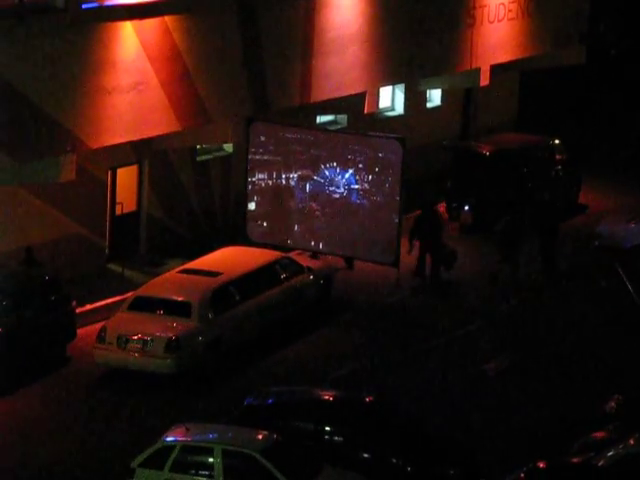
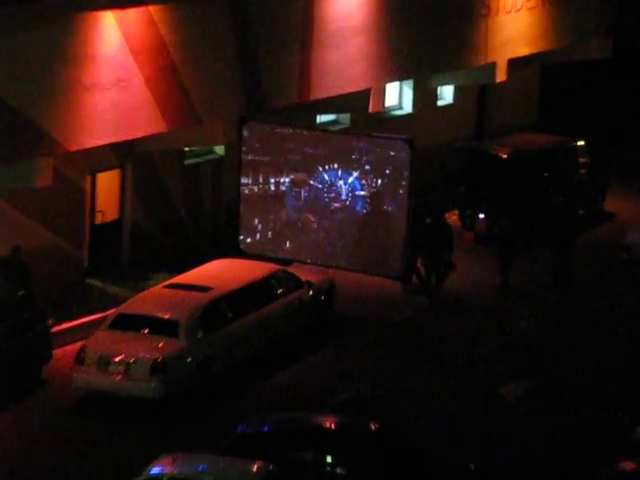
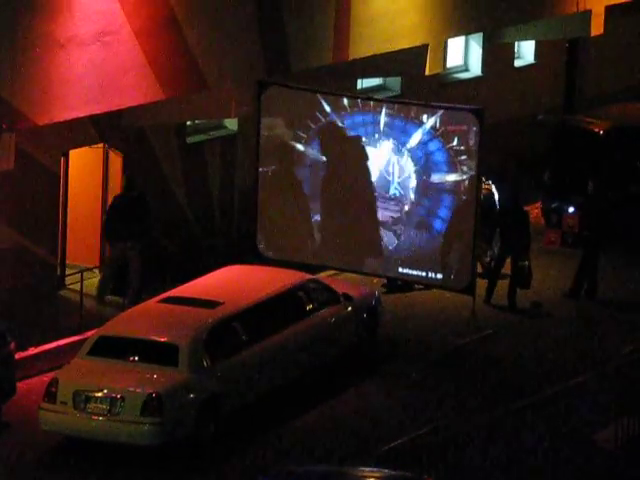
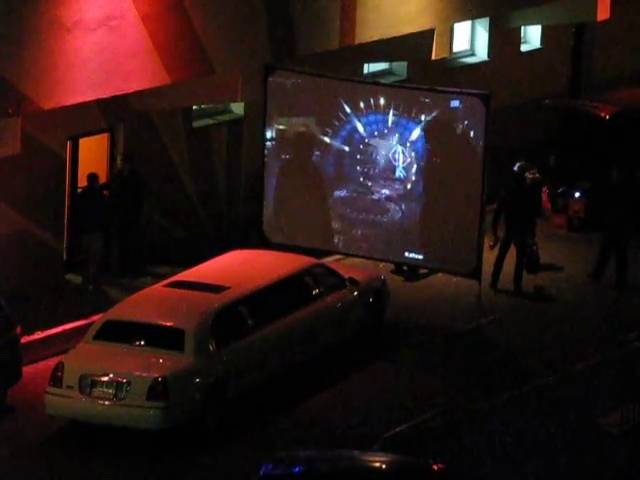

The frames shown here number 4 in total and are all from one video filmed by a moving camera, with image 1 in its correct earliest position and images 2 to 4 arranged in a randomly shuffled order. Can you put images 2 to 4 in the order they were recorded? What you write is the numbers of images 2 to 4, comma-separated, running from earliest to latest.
2, 4, 3
